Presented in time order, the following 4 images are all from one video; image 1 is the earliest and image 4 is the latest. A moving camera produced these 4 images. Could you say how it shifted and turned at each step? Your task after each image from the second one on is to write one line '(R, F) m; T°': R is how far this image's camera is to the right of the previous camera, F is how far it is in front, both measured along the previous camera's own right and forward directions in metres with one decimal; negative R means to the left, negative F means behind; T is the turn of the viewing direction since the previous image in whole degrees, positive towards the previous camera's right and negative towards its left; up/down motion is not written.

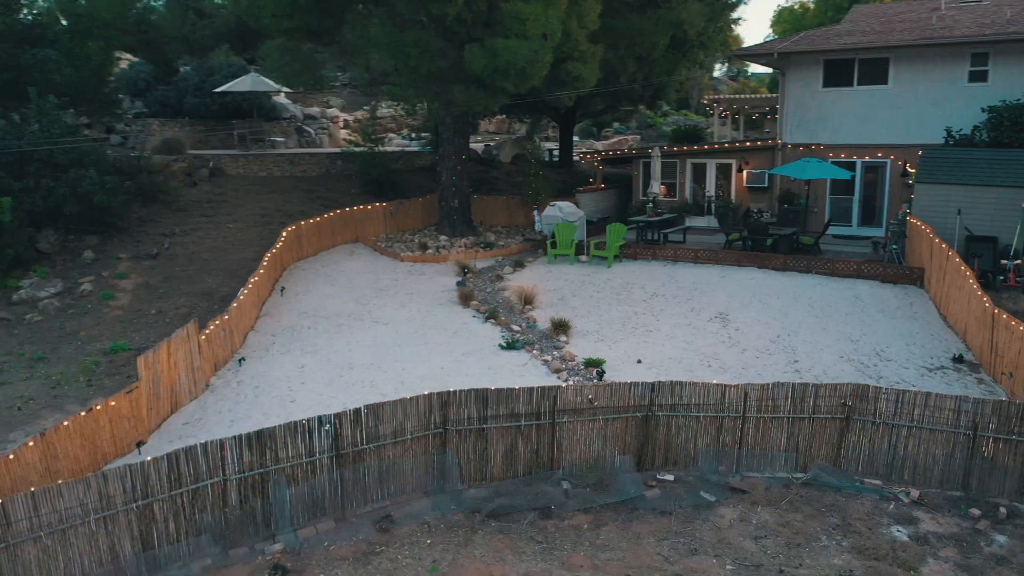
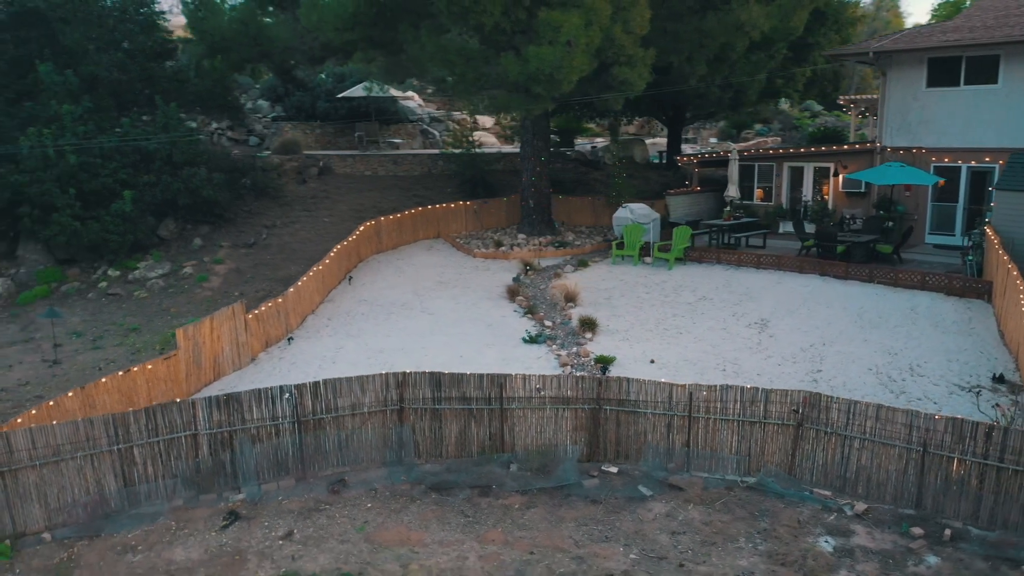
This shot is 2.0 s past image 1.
(+2.8, -0.4) m; -12°
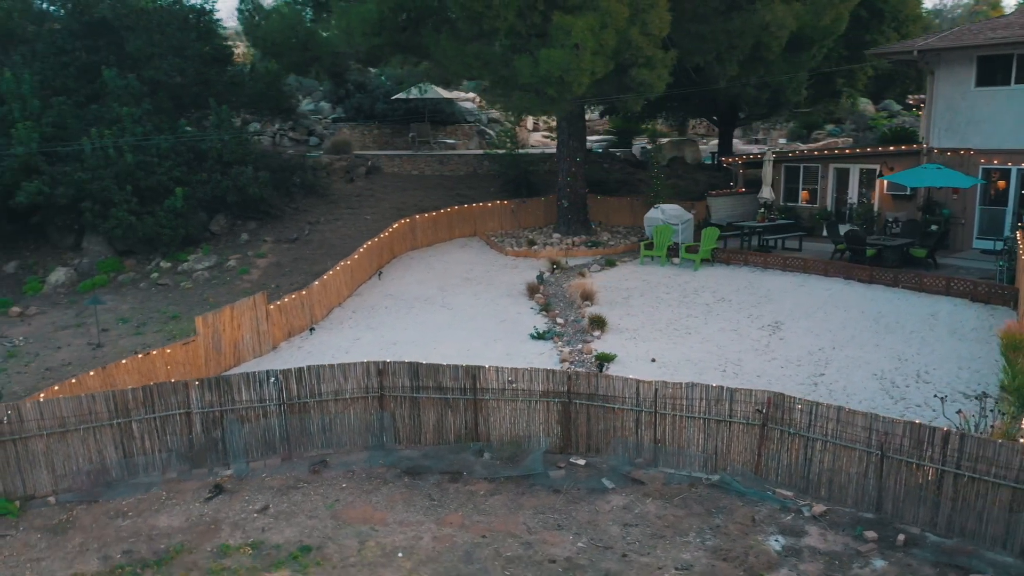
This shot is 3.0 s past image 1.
(+1.5, -0.3) m; -6°
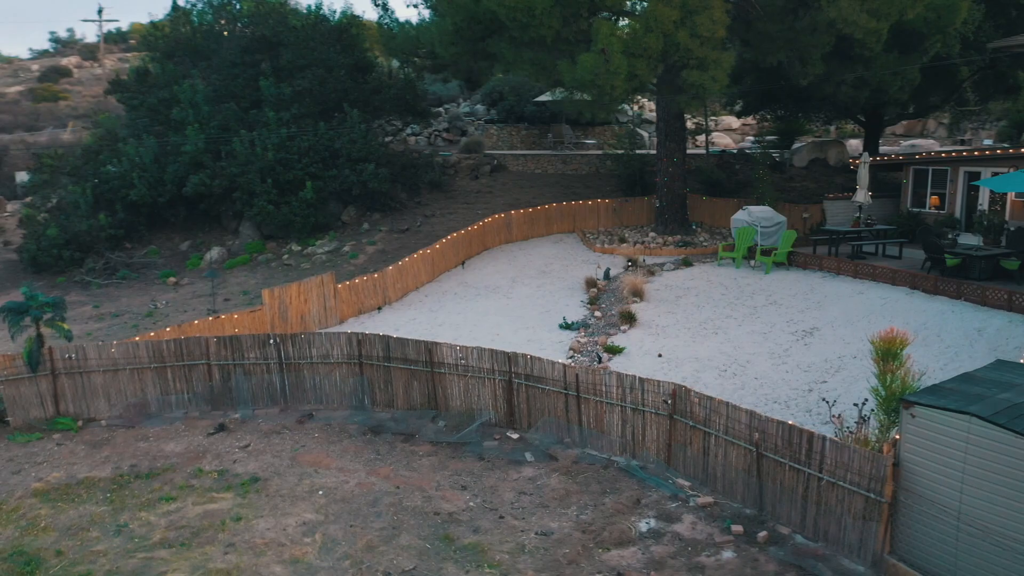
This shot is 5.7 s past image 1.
(+4.1, -0.5) m; -16°
